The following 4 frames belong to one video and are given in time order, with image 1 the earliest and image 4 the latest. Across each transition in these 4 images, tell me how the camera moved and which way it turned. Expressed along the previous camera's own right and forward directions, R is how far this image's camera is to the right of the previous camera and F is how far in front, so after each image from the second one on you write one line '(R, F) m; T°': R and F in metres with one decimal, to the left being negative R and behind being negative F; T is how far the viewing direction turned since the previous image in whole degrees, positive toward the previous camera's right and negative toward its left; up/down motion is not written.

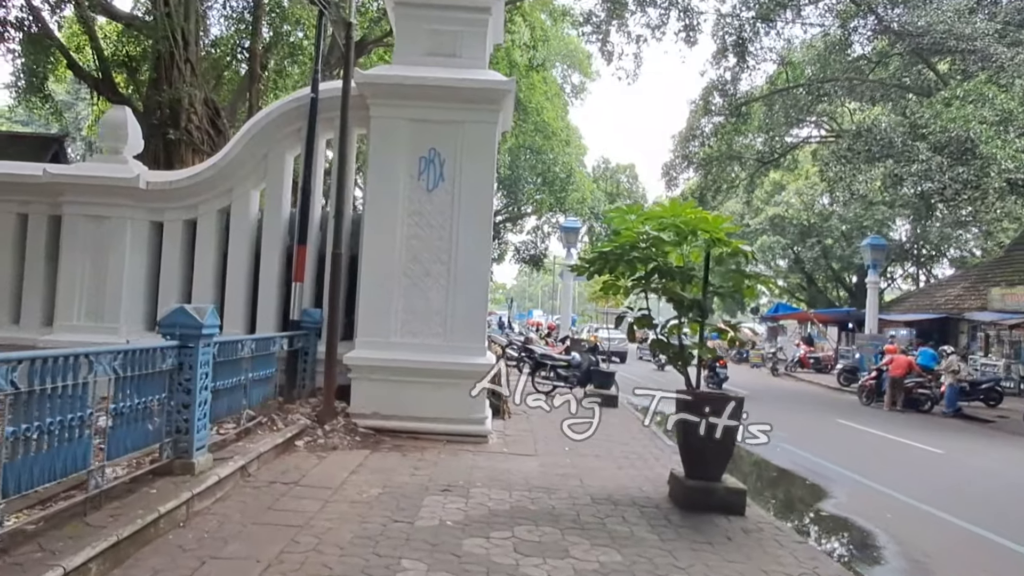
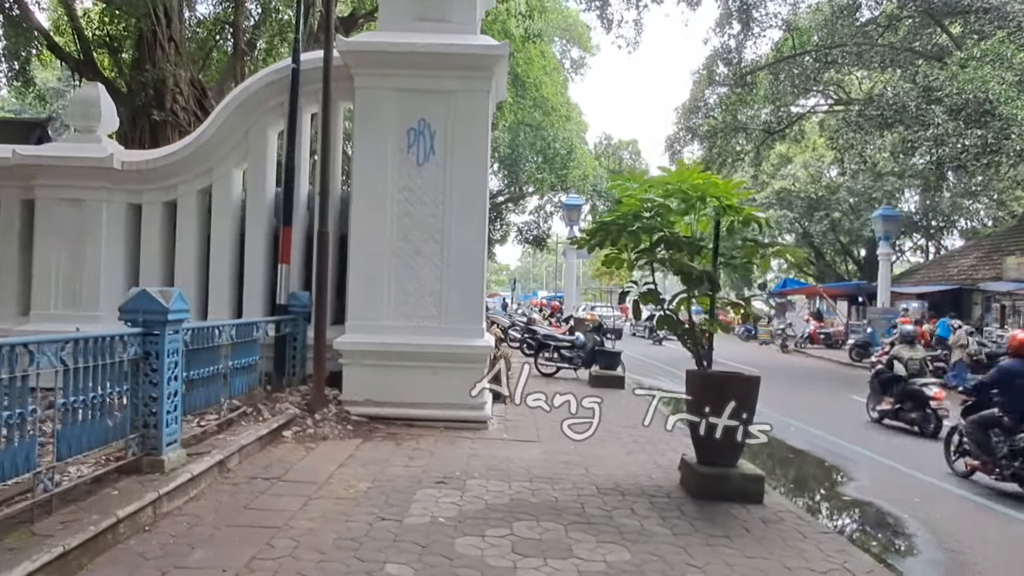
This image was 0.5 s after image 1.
(+0.1, +0.4) m; 0°
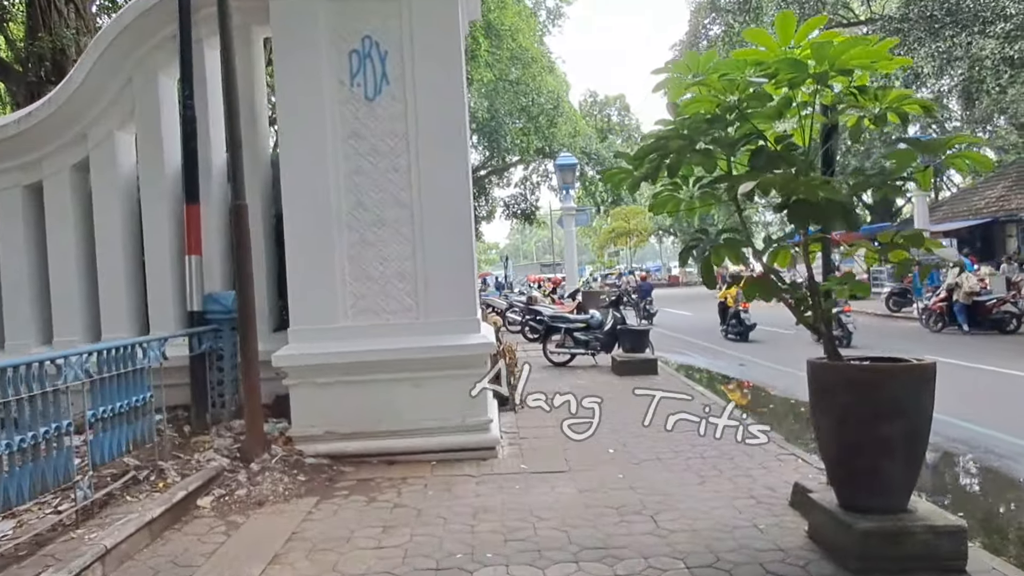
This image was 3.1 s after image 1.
(-0.1, +2.2) m; +1°
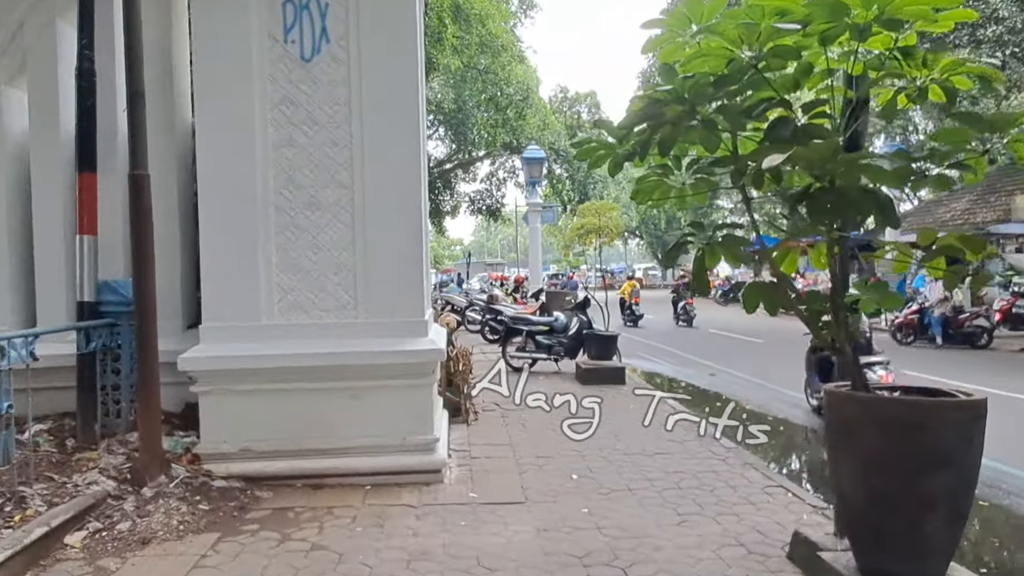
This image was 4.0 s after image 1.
(+0.1, +0.8) m; +3°
